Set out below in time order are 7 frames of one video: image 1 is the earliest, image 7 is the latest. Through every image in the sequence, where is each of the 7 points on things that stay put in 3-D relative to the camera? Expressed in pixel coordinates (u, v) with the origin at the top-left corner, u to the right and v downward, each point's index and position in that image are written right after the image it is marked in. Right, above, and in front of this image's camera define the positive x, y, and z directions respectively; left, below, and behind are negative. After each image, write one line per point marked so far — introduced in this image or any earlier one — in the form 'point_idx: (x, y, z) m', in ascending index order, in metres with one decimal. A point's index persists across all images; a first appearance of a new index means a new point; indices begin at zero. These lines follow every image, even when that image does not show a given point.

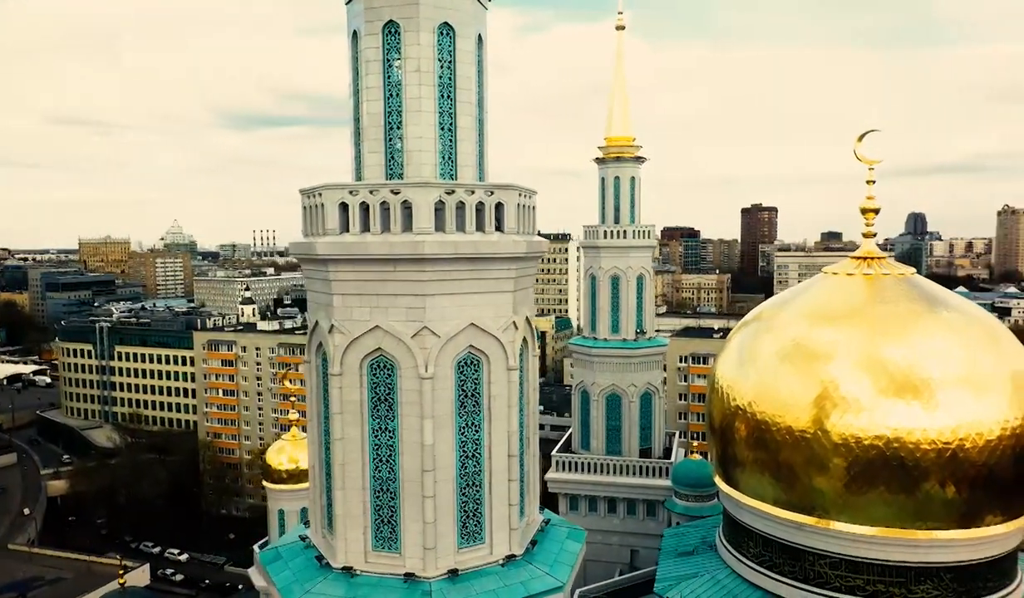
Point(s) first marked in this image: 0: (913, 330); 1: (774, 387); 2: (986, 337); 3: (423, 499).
0: (+4.1, -0.3, +8.2) m
1: (+2.8, -1.0, +8.6) m
2: (+5.0, -0.4, +8.2) m
3: (-0.5, -1.2, +4.5) m
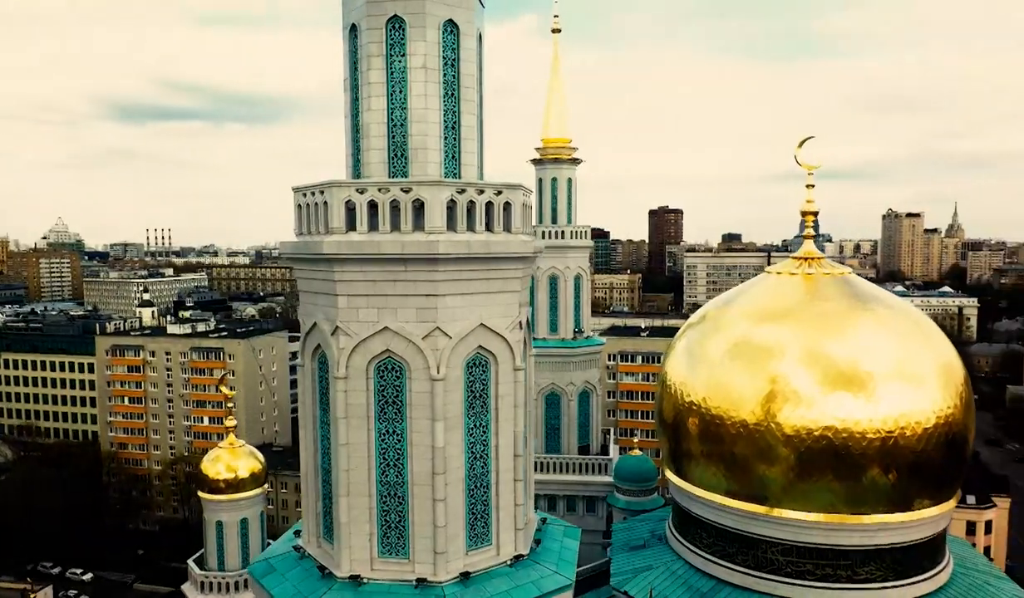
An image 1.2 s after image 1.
0: (+3.7, -0.3, +8.6) m
1: (+2.4, -1.0, +8.9) m
2: (+4.6, -0.3, +8.7) m
3: (-0.5, -1.2, +4.4) m
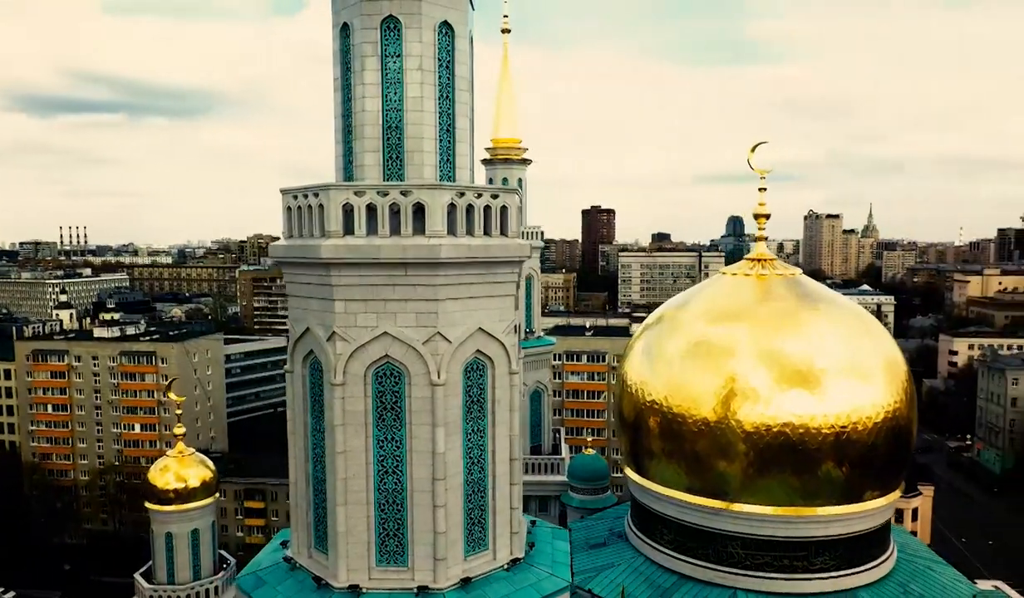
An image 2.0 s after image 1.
0: (+3.3, -0.3, +8.9) m
1: (+2.0, -1.0, +9.1) m
2: (+4.1, -0.3, +9.1) m
3: (-0.4, -1.2, +4.4) m
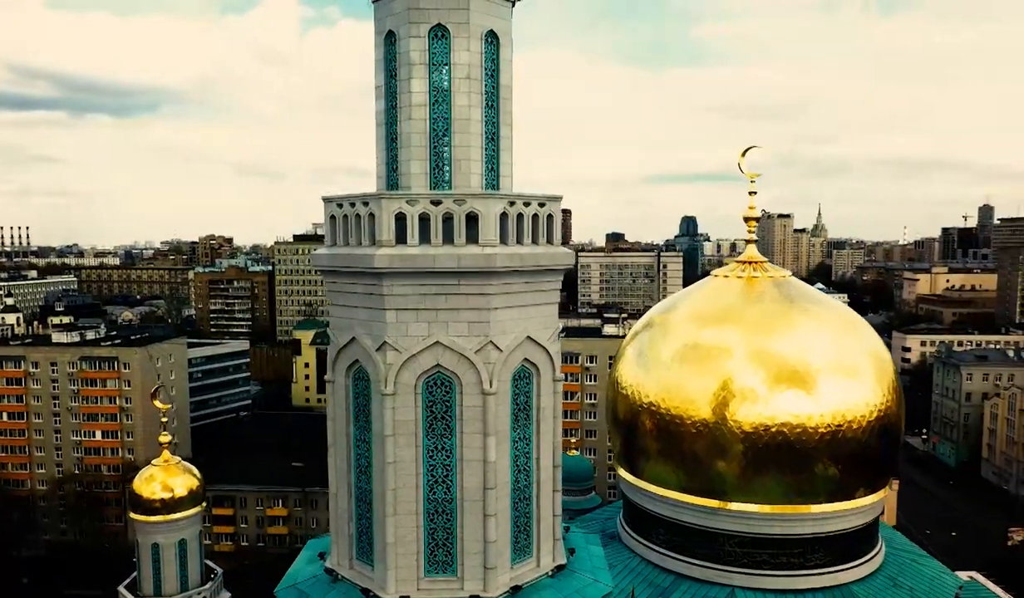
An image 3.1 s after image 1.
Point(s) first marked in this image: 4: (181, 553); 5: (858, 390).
0: (+3.3, -0.3, +9.2) m
1: (+2.0, -1.0, +9.2) m
2: (+4.1, -0.4, +9.4) m
3: (-0.2, -1.3, +4.4) m
4: (-4.4, -3.4, +10.3) m
5: (+4.0, -1.0, +8.9) m
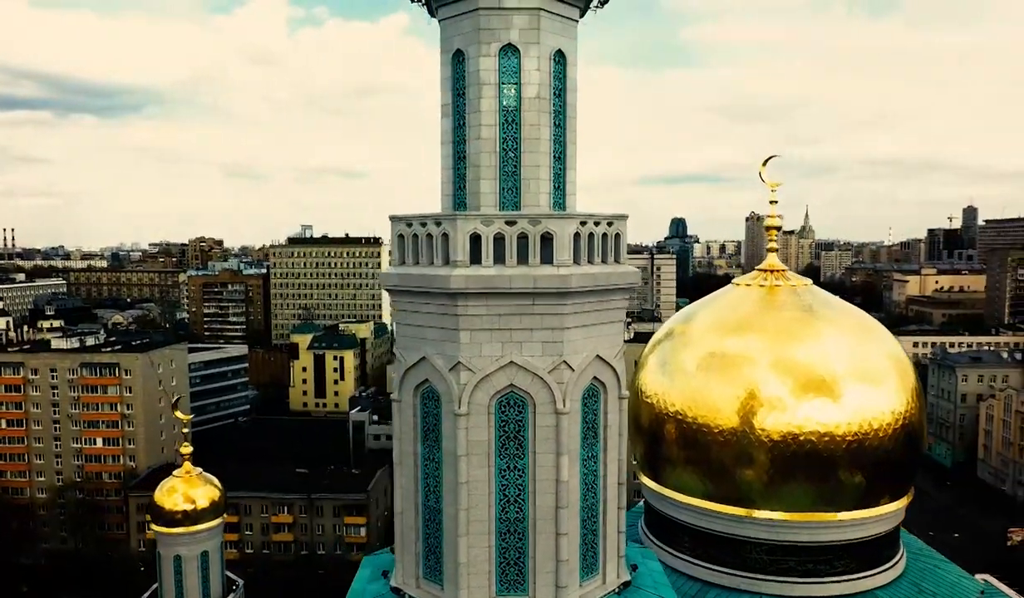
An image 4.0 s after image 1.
0: (+3.7, -0.4, +9.2) m
1: (+2.3, -1.1, +9.3) m
2: (+4.5, -0.5, +9.5) m
3: (+0.3, -1.4, +4.4) m
4: (-4.1, -3.5, +10.2) m
5: (+4.3, -1.1, +9.0) m
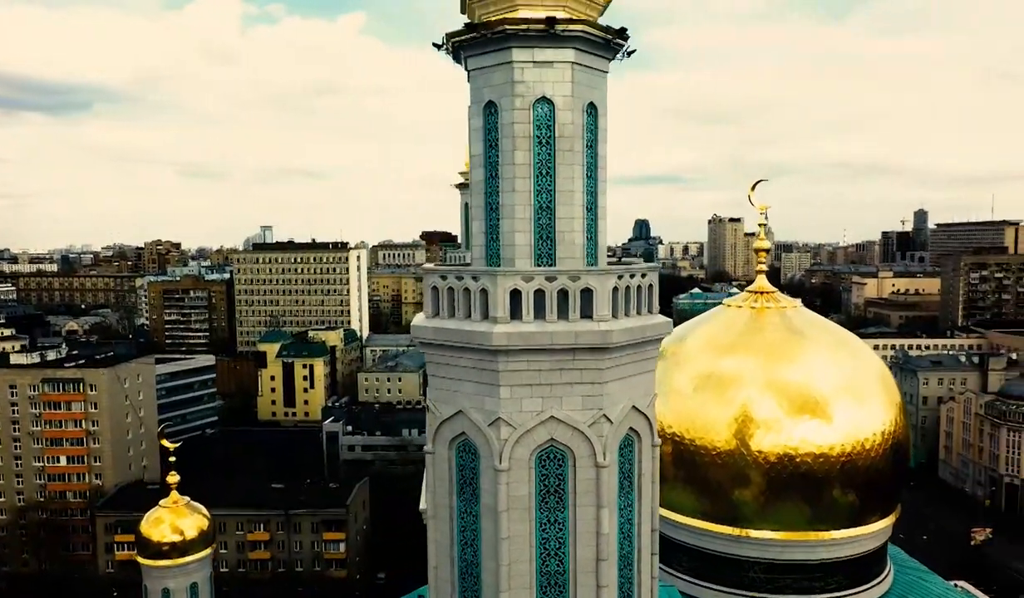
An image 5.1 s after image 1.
0: (+3.6, -0.7, +9.4) m
1: (+2.3, -1.4, +9.4) m
2: (+4.4, -0.7, +9.7) m
3: (+0.5, -1.7, +4.4) m
4: (-4.2, -3.9, +10.0) m
5: (+4.3, -1.4, +9.2) m
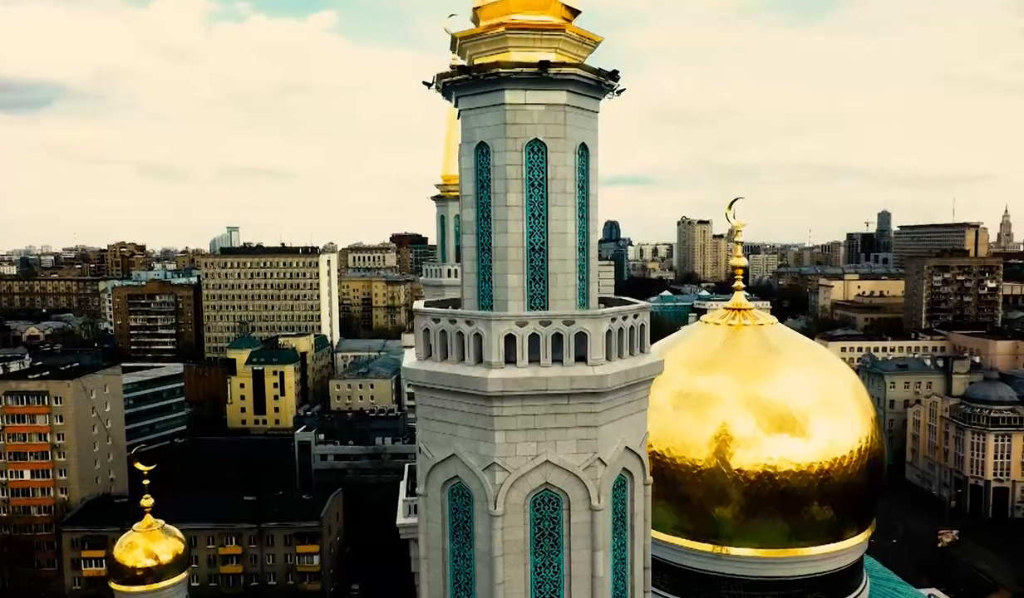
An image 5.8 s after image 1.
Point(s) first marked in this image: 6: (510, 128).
0: (+3.4, -0.9, +9.5) m
1: (+2.0, -1.6, +9.4) m
2: (+4.2, -1.0, +9.9) m
3: (+0.5, -1.9, +4.4) m
4: (-4.4, -4.1, +9.8) m
5: (+4.1, -1.6, +9.4) m
6: (0.0, +1.0, +4.4) m
